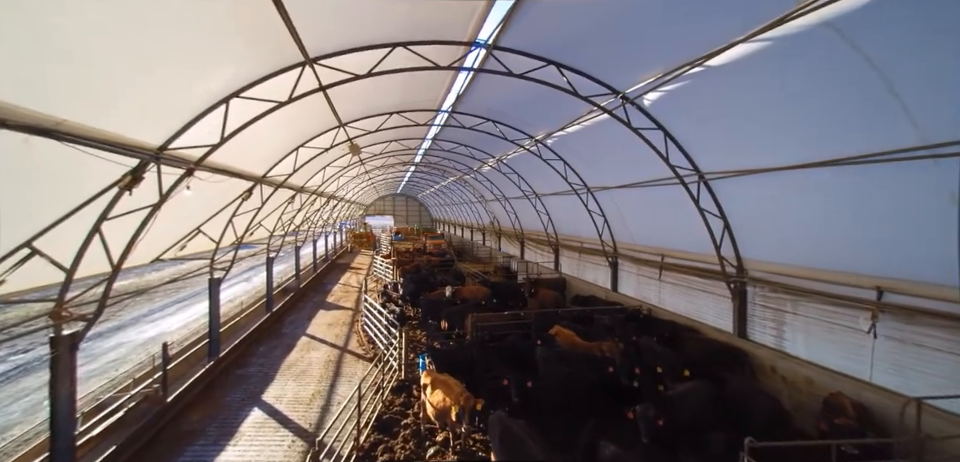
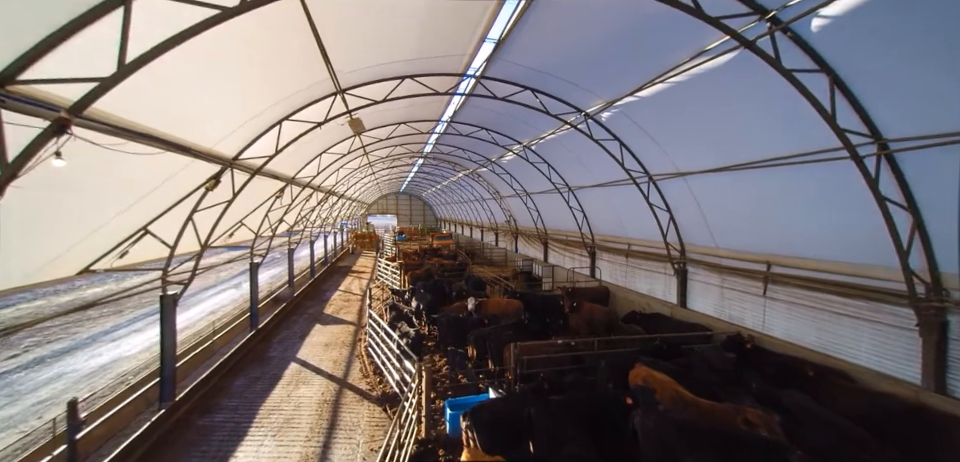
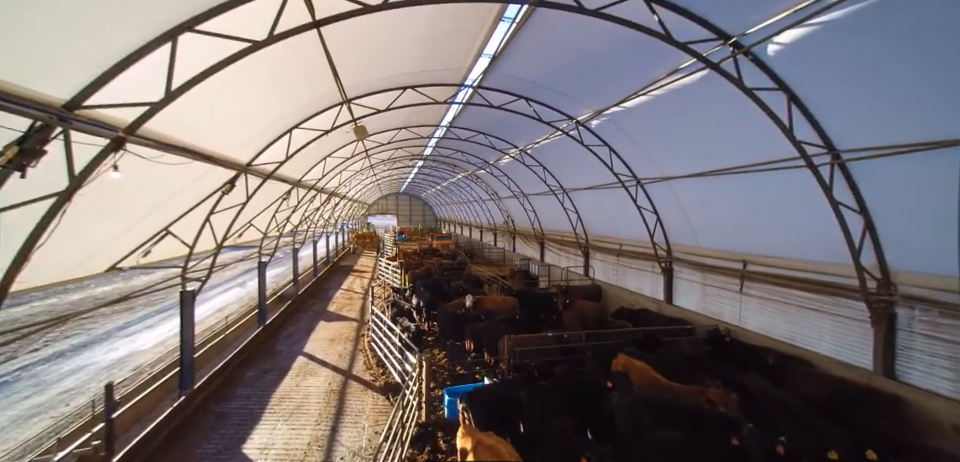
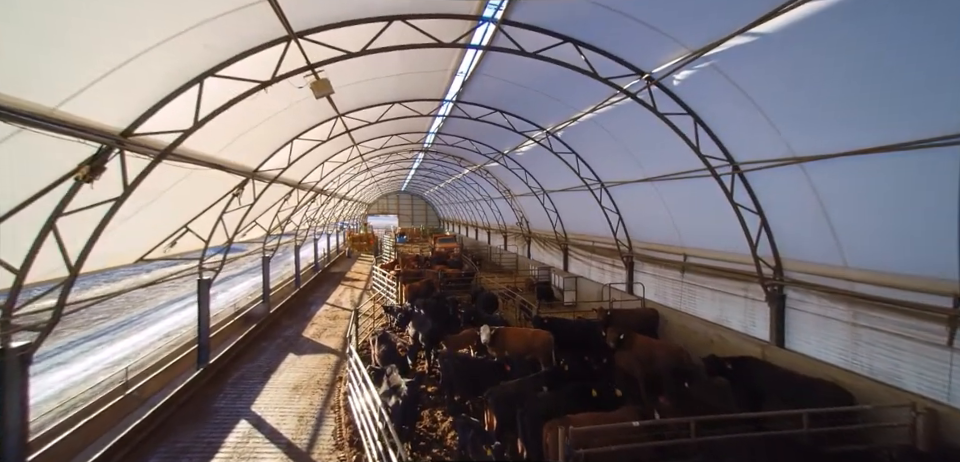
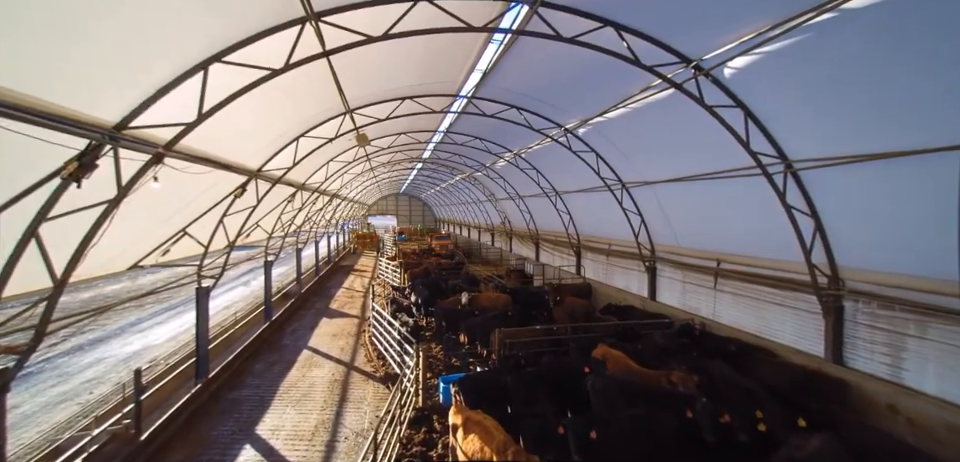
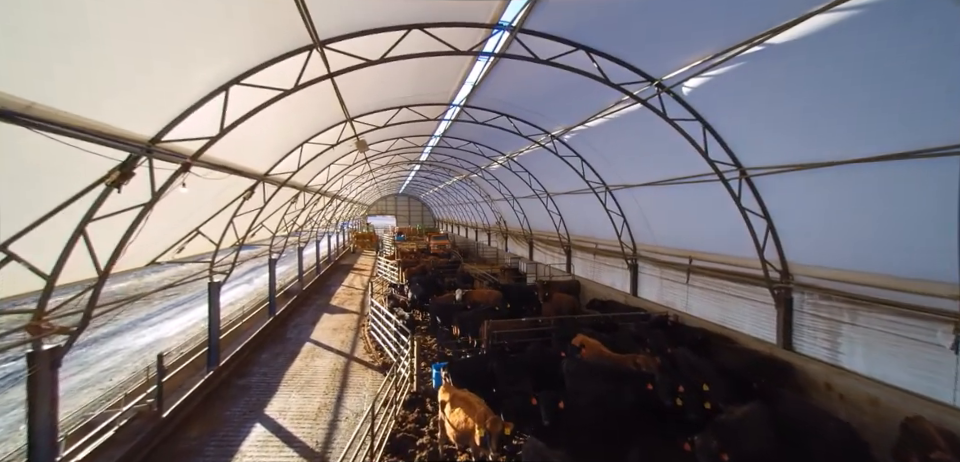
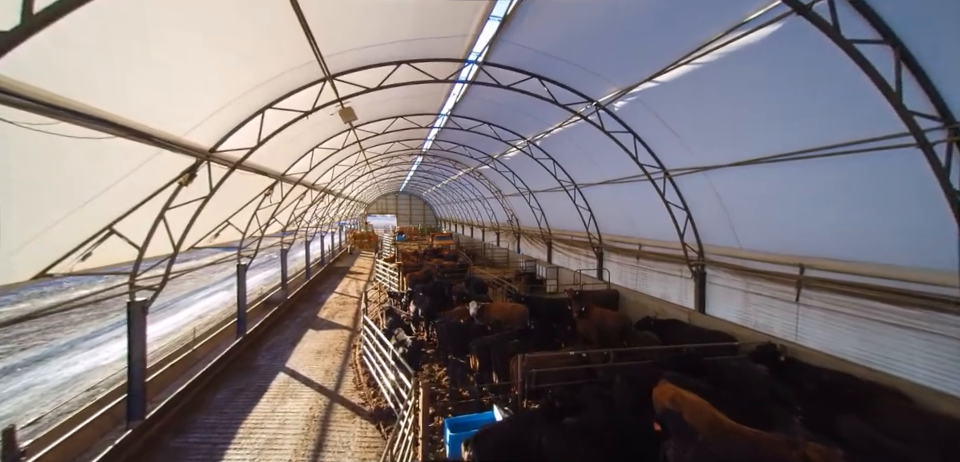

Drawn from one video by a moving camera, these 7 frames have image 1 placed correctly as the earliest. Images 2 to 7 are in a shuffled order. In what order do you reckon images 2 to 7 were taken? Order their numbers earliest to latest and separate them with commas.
6, 5, 3, 2, 7, 4
